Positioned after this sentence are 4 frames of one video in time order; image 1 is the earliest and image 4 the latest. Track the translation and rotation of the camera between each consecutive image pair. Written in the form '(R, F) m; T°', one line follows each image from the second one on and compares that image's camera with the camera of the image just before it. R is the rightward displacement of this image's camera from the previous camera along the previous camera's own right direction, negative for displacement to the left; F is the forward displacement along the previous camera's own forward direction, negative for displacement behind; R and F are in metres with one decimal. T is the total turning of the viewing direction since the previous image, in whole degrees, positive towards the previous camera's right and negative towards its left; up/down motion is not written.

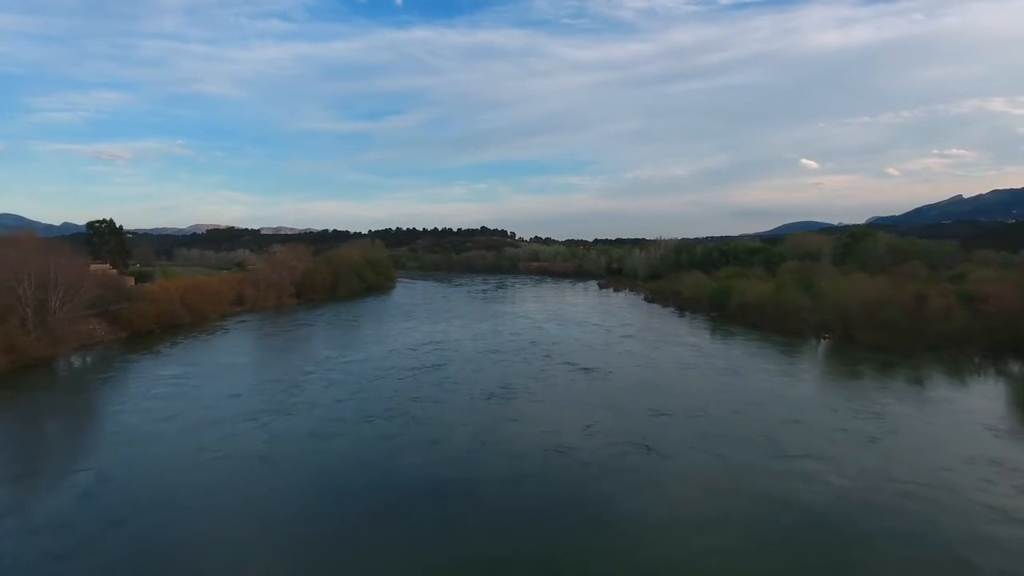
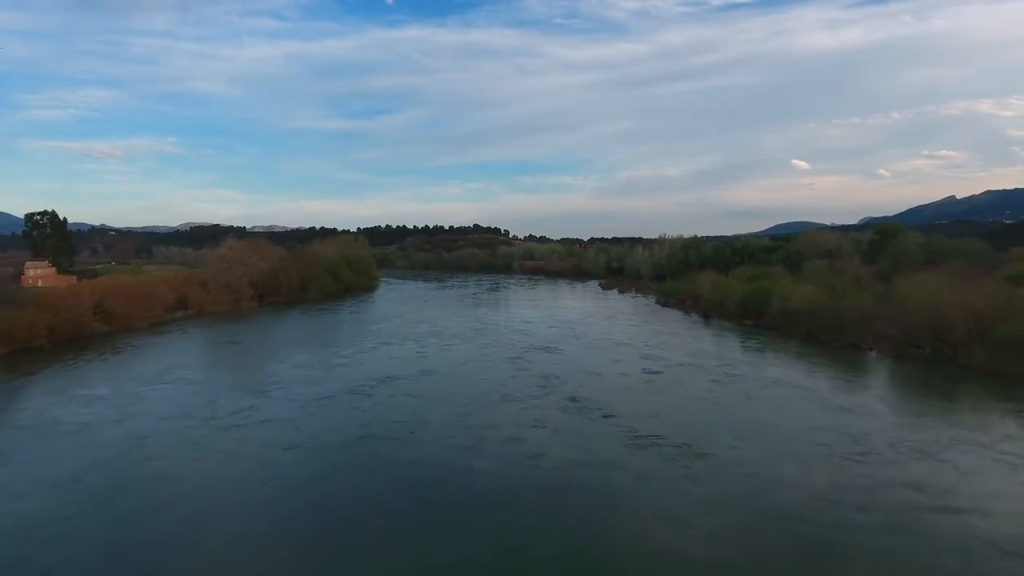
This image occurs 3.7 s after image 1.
(-0.3, +7.4) m; +1°
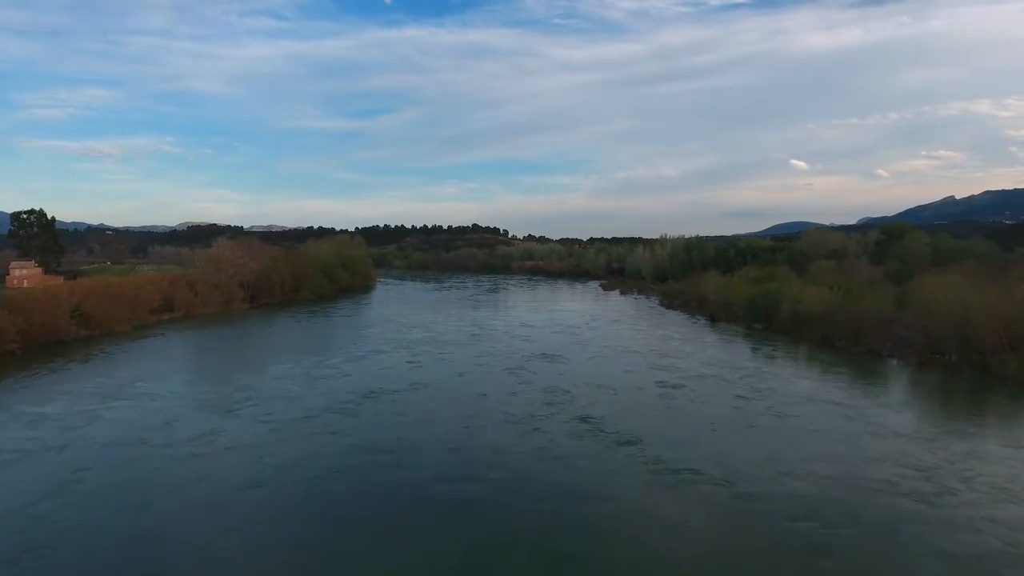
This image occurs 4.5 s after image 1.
(-0.1, +1.5) m; 0°
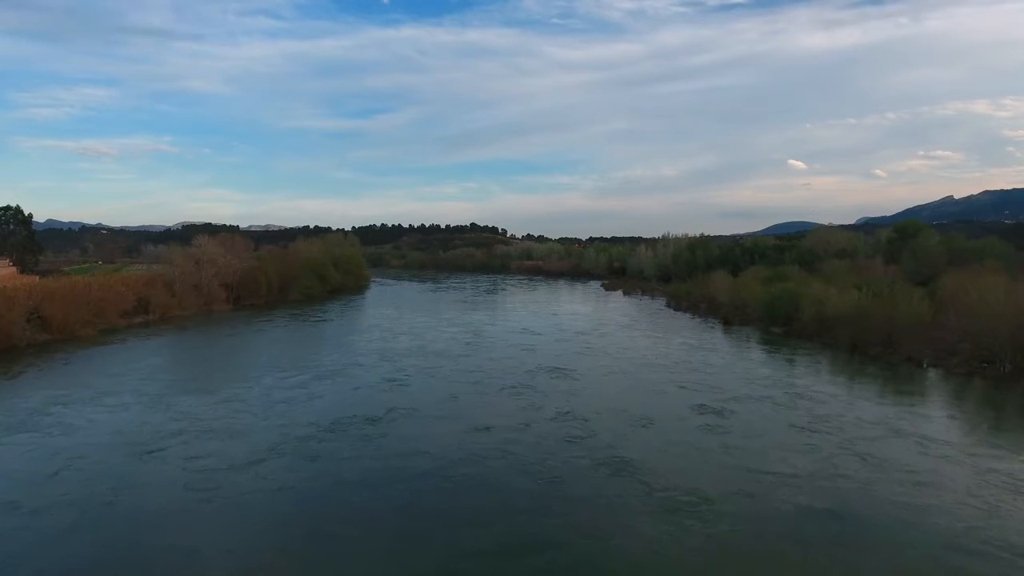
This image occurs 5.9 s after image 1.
(-0.1, +2.6) m; 0°
